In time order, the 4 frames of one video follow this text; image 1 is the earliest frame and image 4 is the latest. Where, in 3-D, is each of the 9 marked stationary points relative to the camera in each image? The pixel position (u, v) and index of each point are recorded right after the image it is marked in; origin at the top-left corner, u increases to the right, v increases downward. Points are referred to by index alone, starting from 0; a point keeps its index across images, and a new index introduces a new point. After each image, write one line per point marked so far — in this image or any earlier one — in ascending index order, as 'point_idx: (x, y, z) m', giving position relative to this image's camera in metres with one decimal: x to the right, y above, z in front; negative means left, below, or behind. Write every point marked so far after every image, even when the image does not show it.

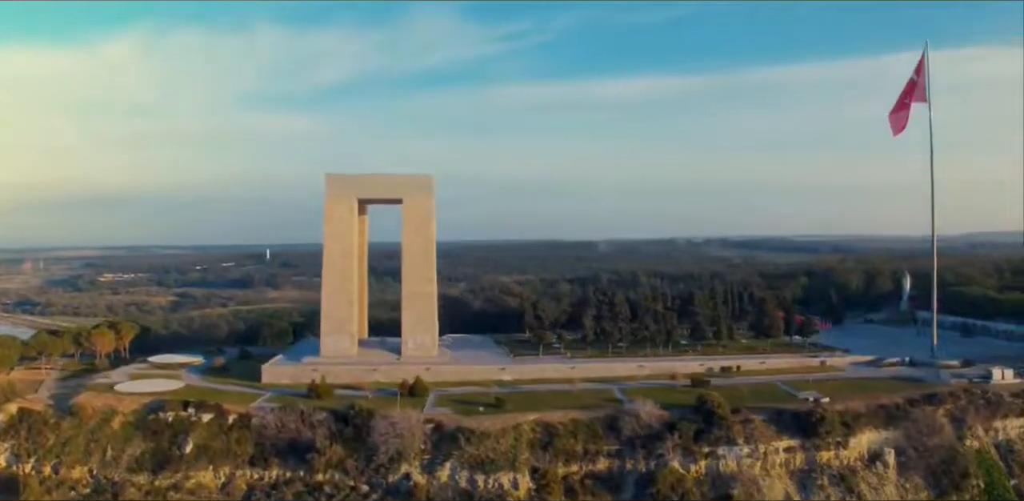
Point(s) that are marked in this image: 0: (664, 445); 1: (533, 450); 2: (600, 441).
0: (+3.4, -4.3, +17.8) m
1: (+0.5, -4.5, +17.9) m
2: (+2.0, -4.3, +18.1) m
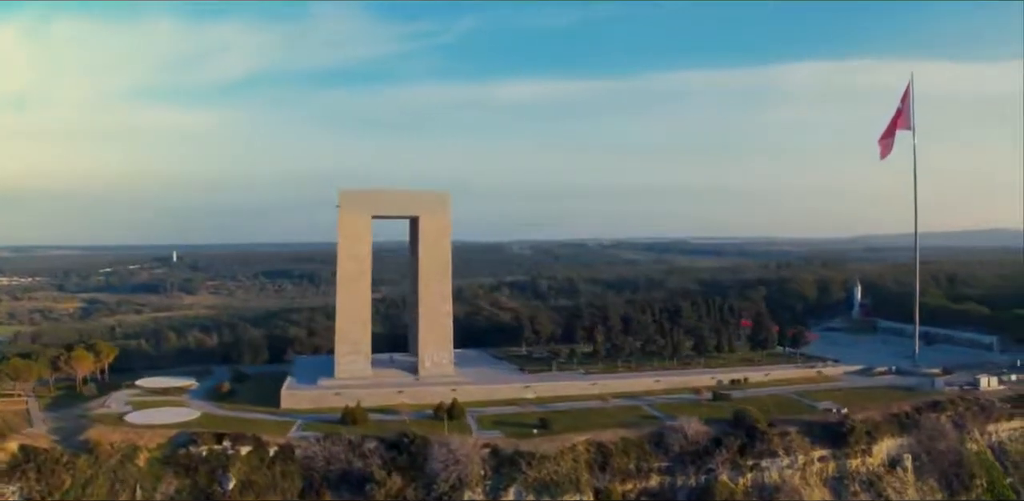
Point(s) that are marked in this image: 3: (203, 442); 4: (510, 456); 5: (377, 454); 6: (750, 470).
0: (+4.7, -4.9, +18.8) m
1: (+1.9, -5.1, +18.5) m
2: (+3.3, -4.9, +18.9) m
3: (-7.3, -4.5, +18.8) m
4: (0.0, -4.7, +18.5) m
5: (-3.1, -4.7, +18.6) m
6: (+5.6, -5.1, +18.7) m
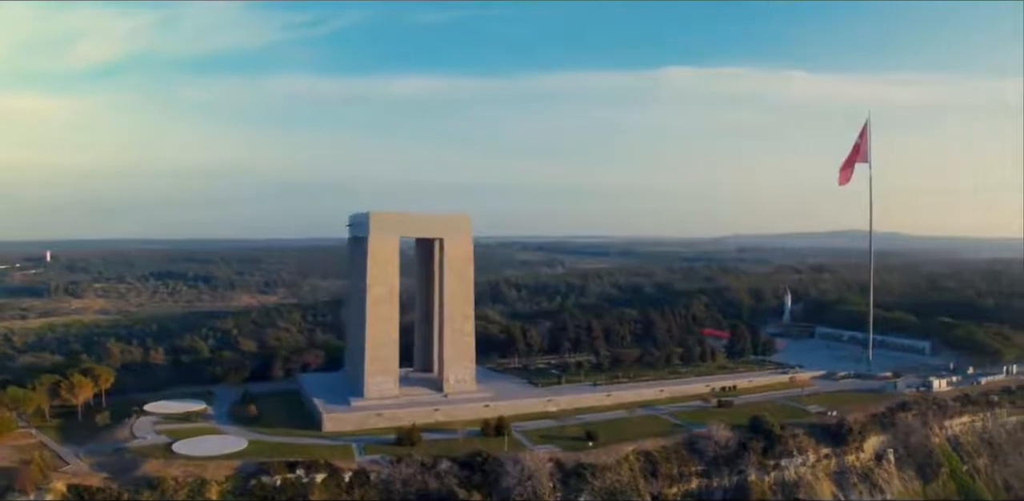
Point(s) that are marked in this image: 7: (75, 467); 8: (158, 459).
0: (+6.1, -5.6, +21.3) m
1: (+3.4, -5.8, +20.4) m
2: (+4.7, -5.6, +21.1) m
3: (-5.6, -5.2, +18.9) m
4: (+1.6, -5.4, +20.0) m
5: (-1.5, -5.4, +19.5) m
6: (+7.0, -5.9, +21.4) m
7: (-10.5, -5.2, +19.1) m
8: (-8.6, -5.0, +19.3) m
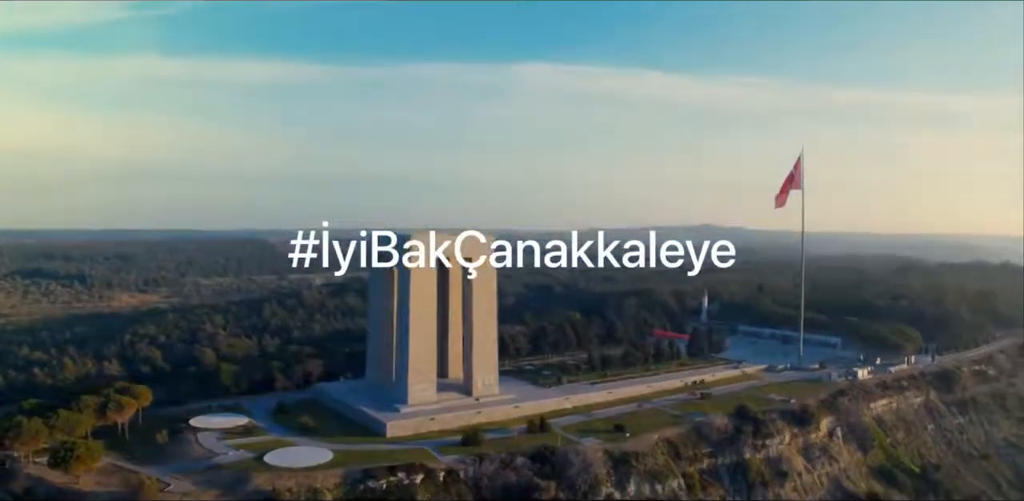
0: (+7.4, -6.2, +25.7) m
1: (+4.9, -6.4, +24.2) m
2: (+6.0, -6.2, +25.2) m
3: (-3.4, -5.8, +20.6) m
4: (+3.2, -6.1, +23.4) m
5: (+0.4, -6.0, +22.2) m
6: (+8.2, -6.5, +26.0) m
7: (-8.2, -5.8, +19.7) m
8: (-6.4, -5.6, +20.3) m
